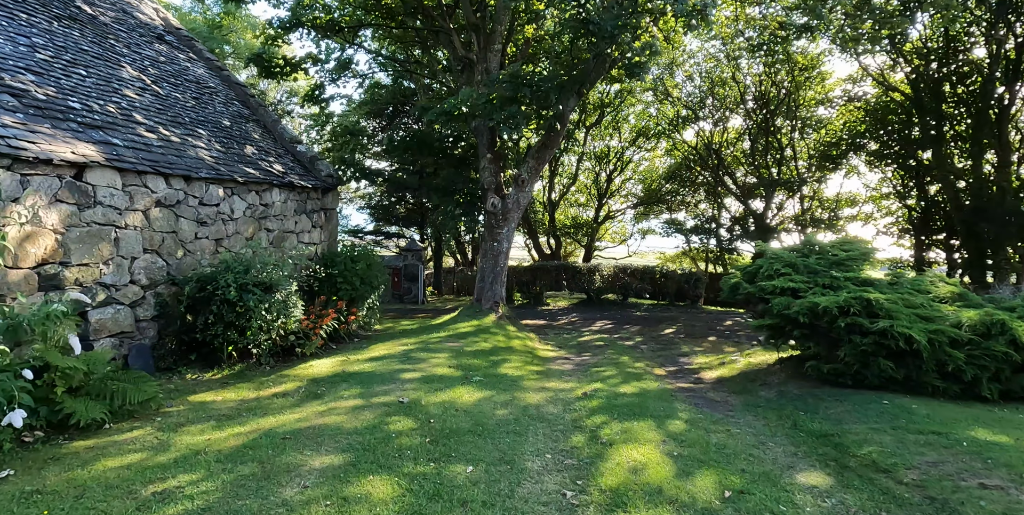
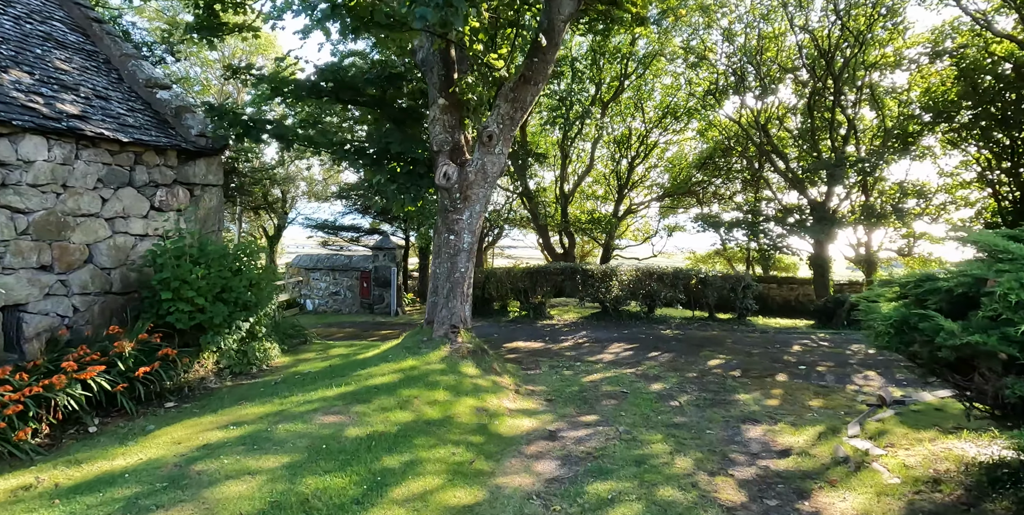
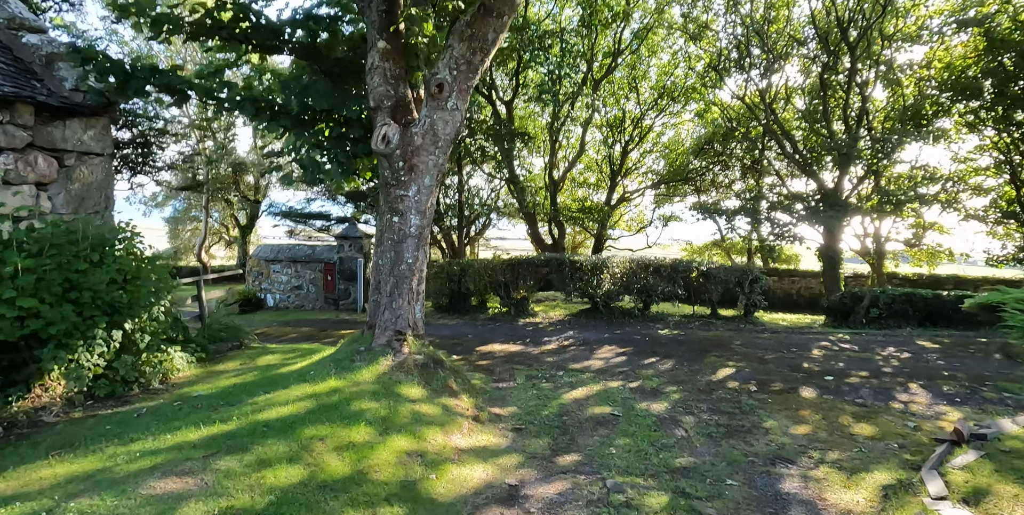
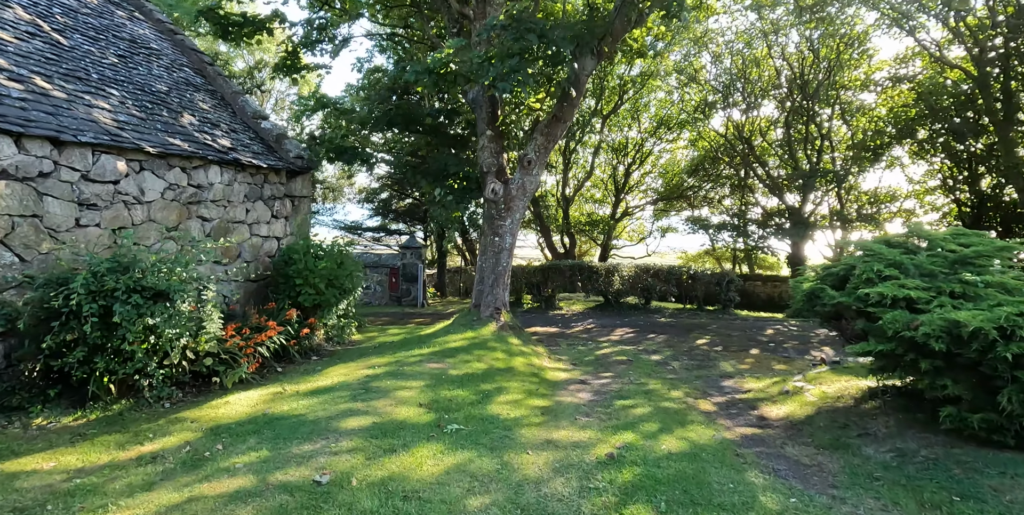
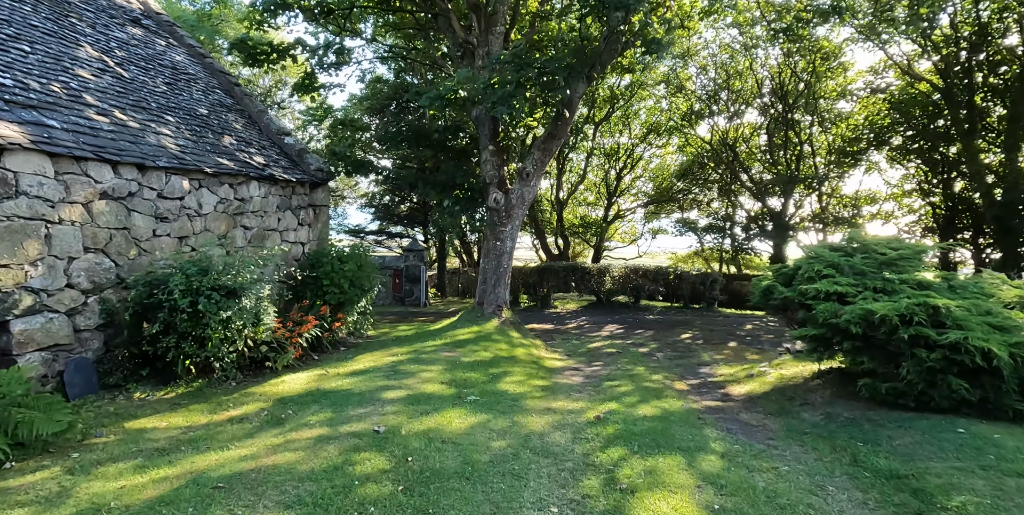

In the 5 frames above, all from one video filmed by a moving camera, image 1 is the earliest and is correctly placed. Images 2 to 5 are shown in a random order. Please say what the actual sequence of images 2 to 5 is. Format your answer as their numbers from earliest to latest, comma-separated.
5, 4, 2, 3
